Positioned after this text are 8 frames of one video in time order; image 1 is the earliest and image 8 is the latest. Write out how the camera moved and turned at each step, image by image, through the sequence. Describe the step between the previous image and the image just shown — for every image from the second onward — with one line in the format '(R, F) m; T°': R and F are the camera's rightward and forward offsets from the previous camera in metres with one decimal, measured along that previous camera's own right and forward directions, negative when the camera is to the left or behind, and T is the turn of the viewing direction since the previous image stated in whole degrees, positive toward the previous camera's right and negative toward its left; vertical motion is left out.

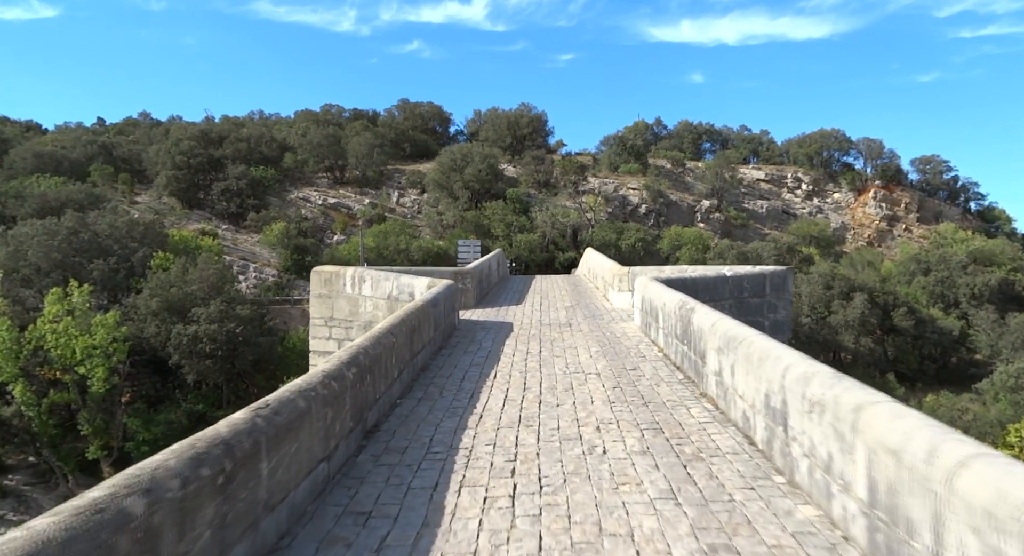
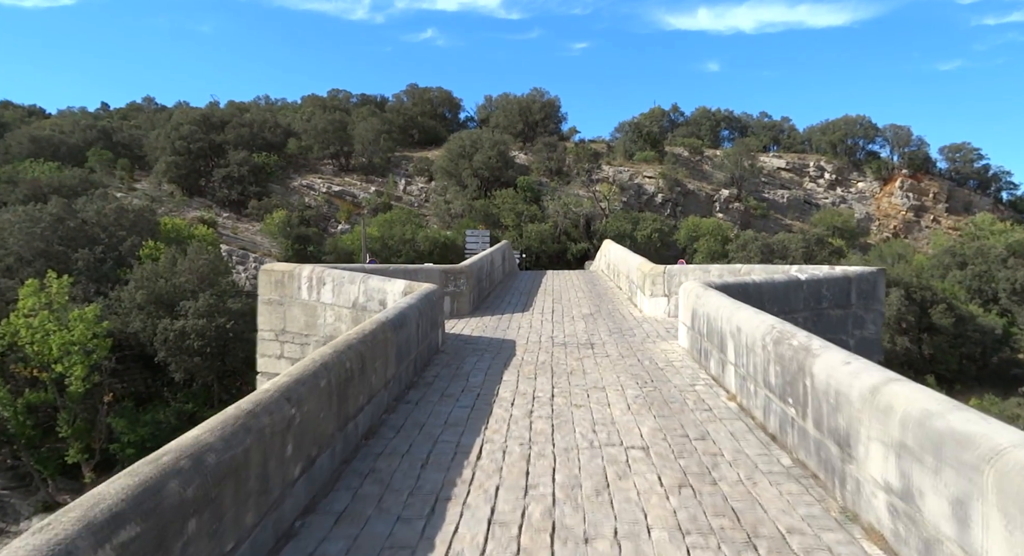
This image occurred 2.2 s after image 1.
(+0.1, +2.6) m; -1°
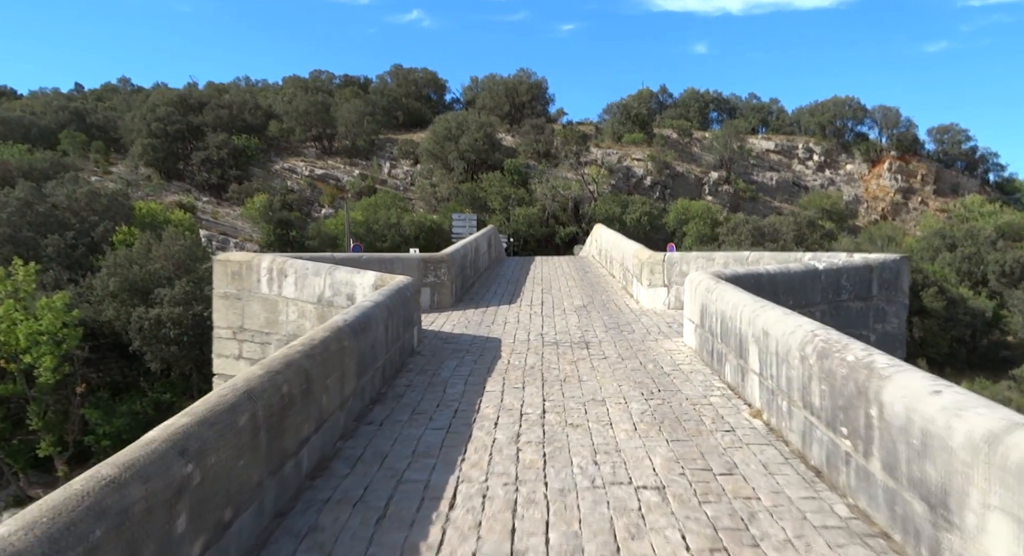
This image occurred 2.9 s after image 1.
(0.0, +0.9) m; +1°
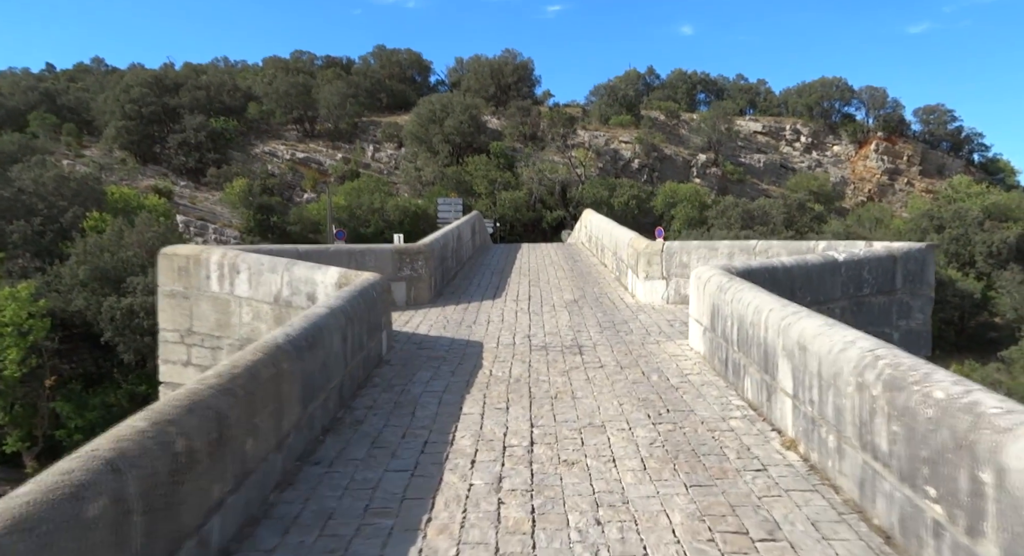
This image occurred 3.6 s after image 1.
(+0.1, +0.9) m; +1°
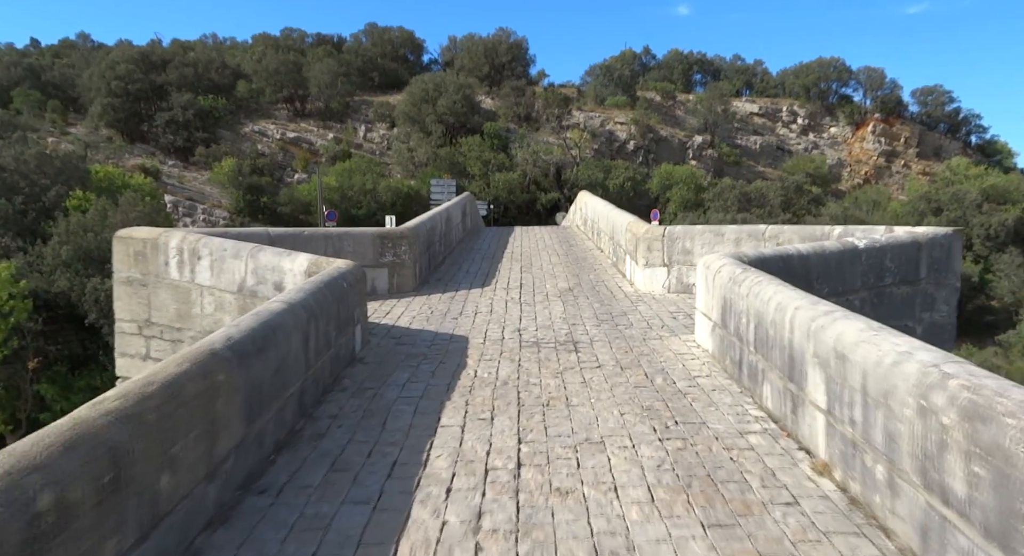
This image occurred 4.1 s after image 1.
(+0.1, +0.6) m; +1°
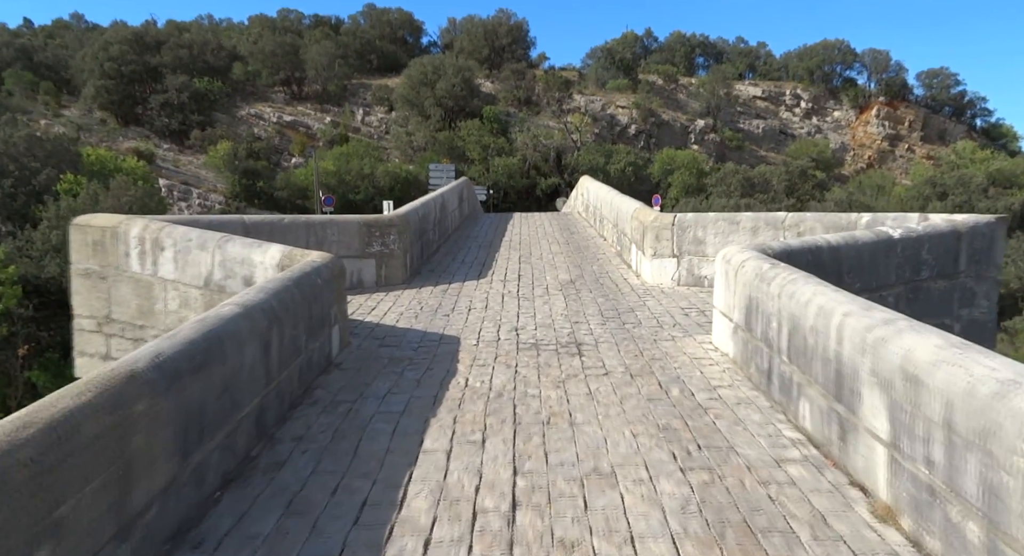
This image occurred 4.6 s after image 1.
(0.0, +0.6) m; 0°
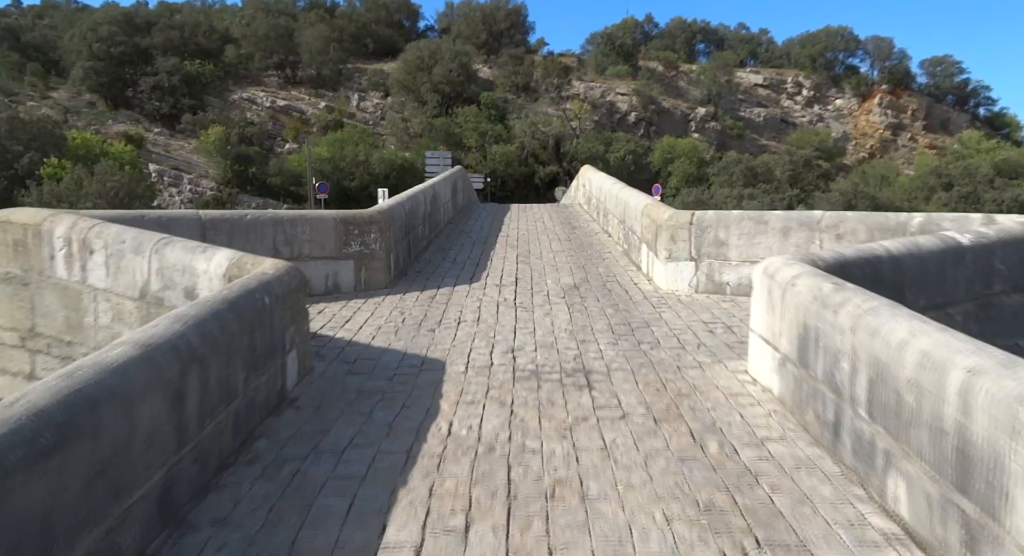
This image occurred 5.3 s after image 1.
(0.0, +0.9) m; 0°
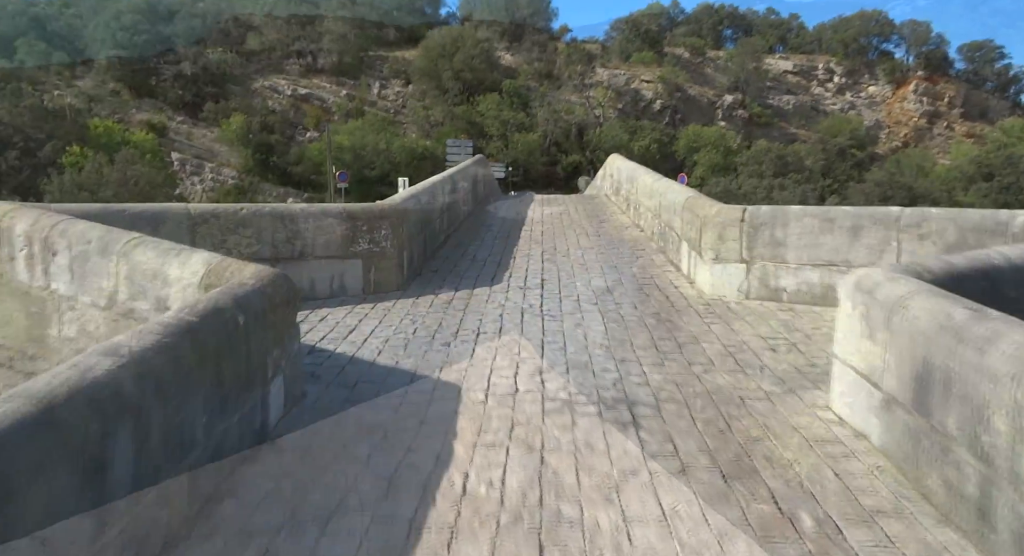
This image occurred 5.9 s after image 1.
(-0.1, +0.7) m; -2°
